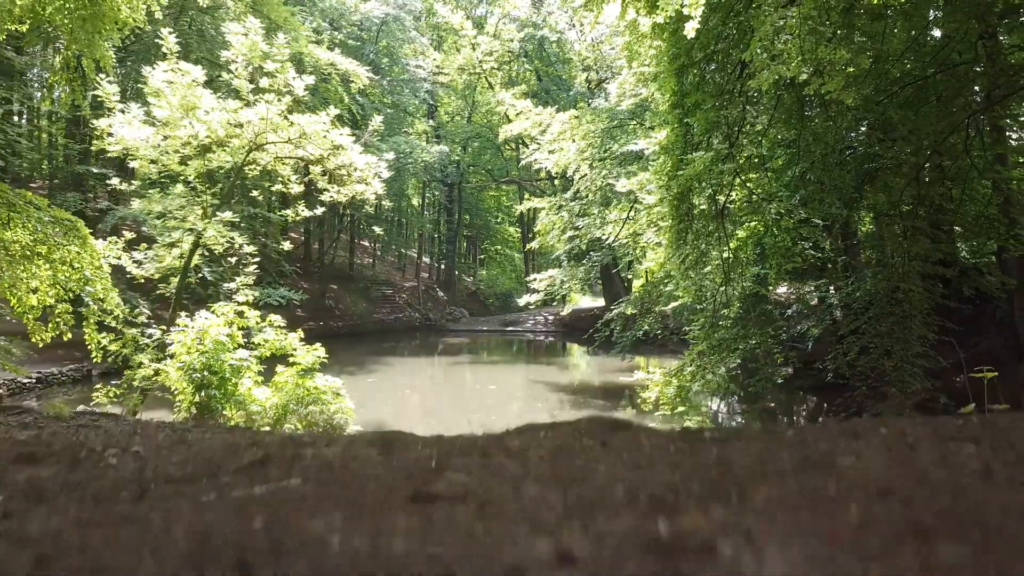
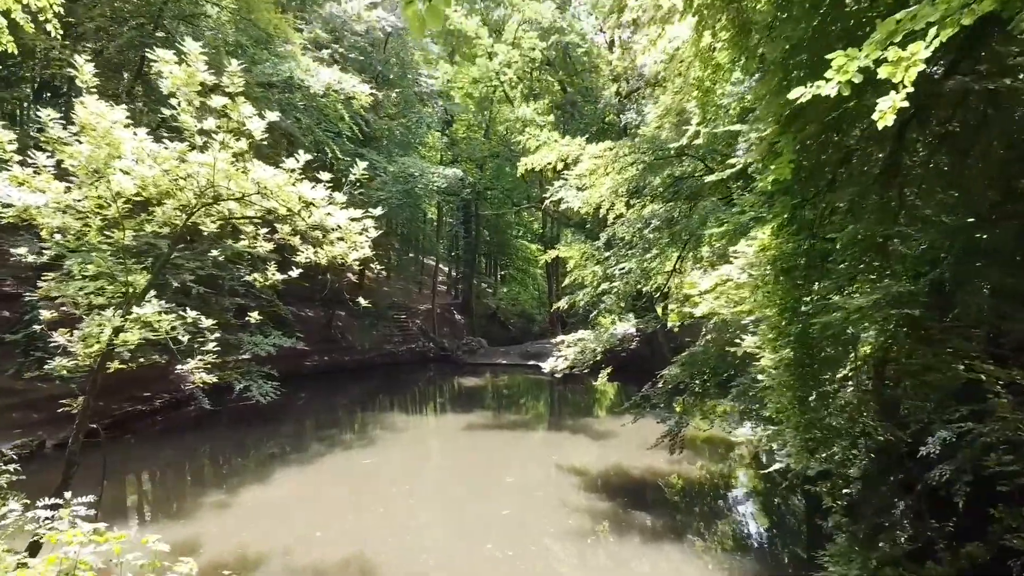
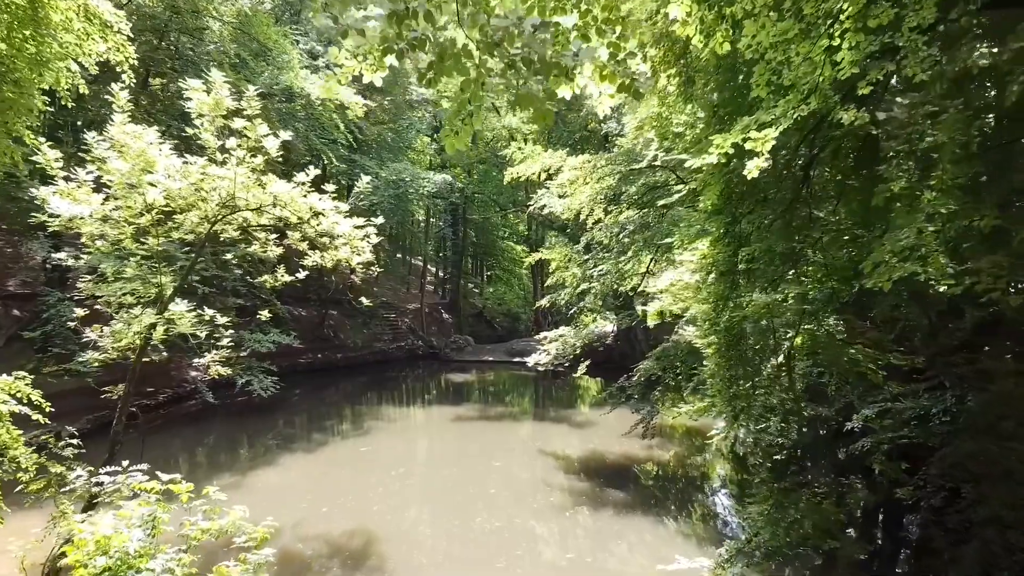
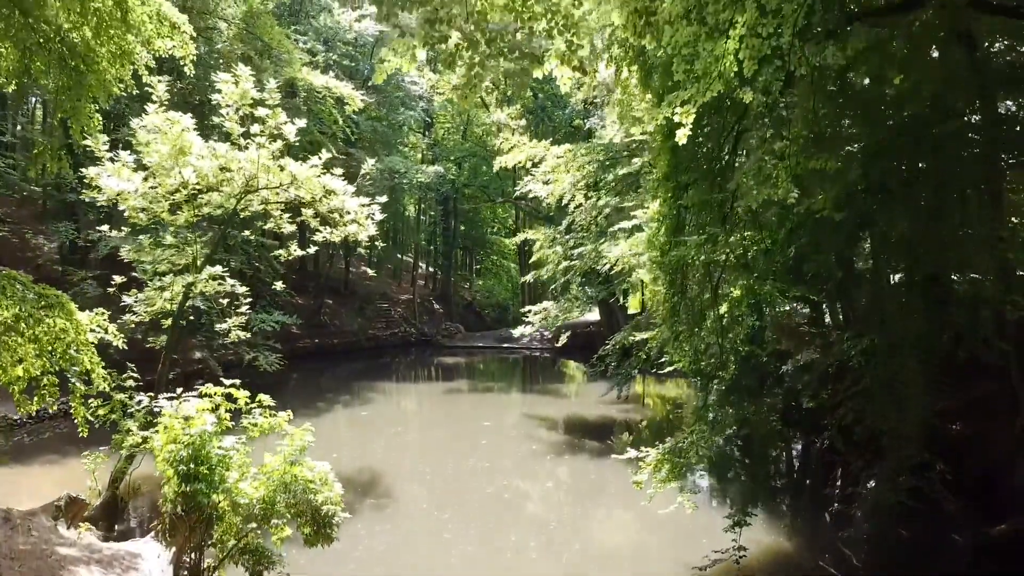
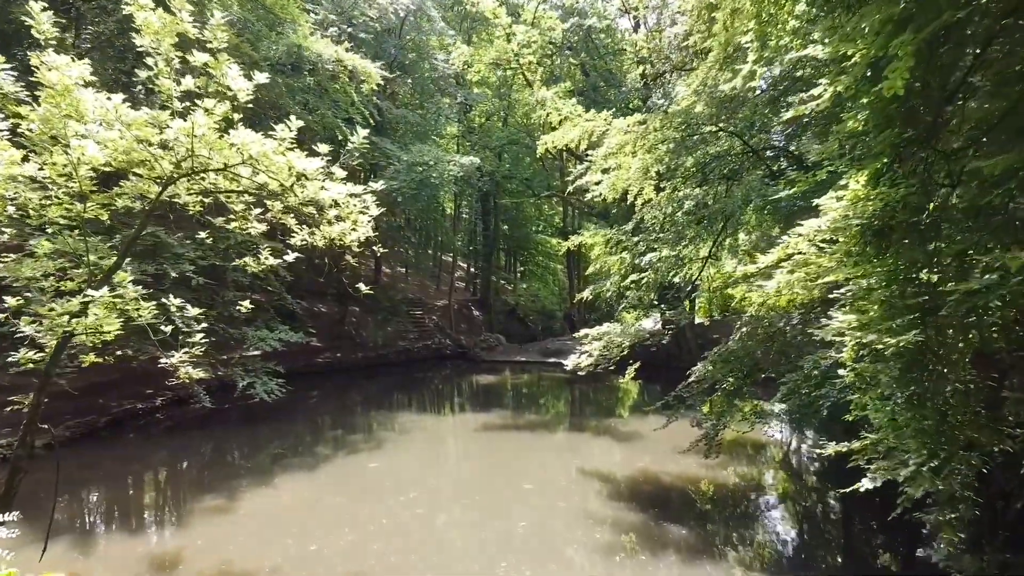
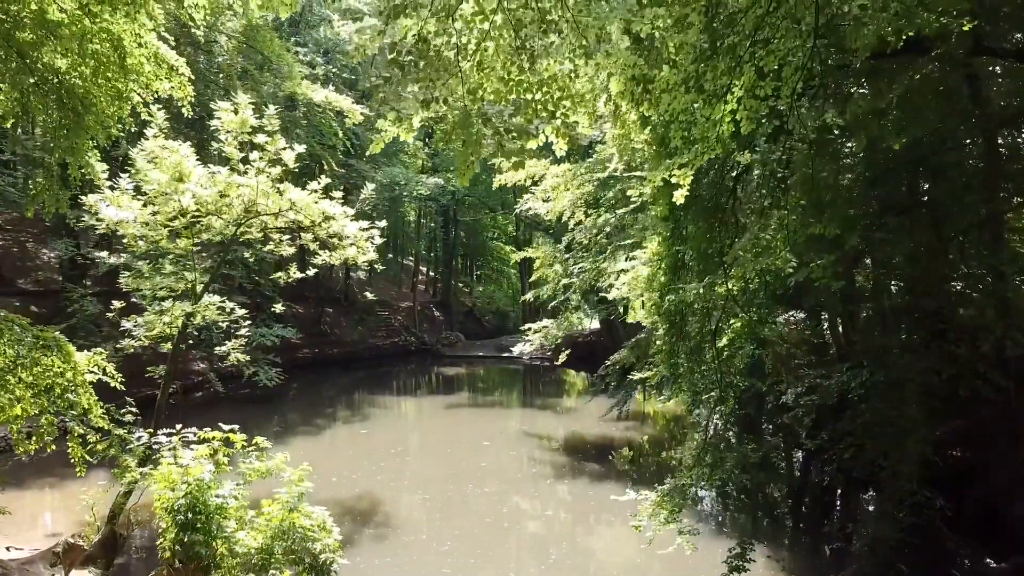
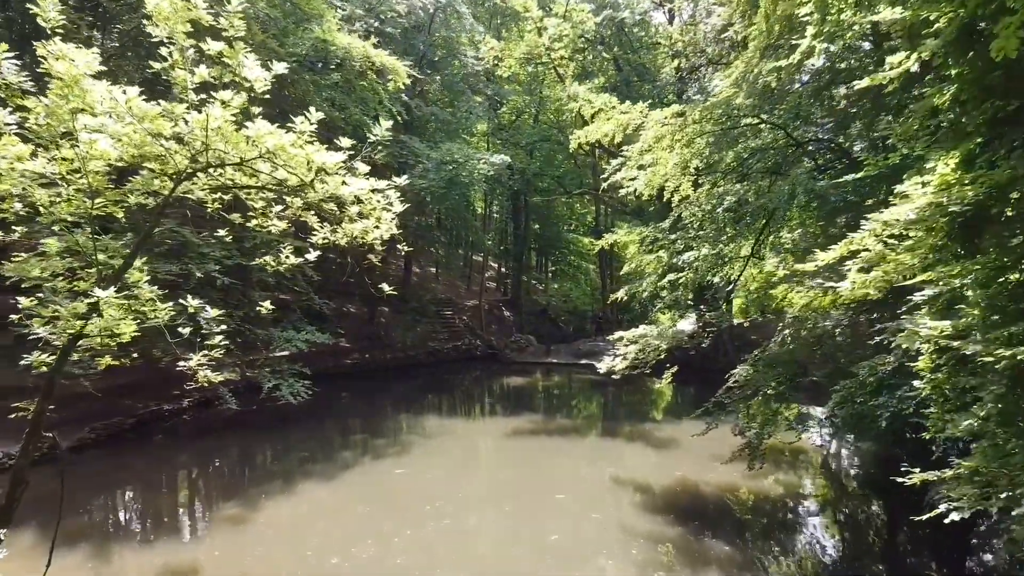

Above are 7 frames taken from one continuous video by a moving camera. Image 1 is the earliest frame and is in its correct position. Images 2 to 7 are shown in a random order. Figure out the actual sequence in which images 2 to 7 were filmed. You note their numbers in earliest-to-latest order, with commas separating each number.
4, 6, 3, 2, 5, 7
